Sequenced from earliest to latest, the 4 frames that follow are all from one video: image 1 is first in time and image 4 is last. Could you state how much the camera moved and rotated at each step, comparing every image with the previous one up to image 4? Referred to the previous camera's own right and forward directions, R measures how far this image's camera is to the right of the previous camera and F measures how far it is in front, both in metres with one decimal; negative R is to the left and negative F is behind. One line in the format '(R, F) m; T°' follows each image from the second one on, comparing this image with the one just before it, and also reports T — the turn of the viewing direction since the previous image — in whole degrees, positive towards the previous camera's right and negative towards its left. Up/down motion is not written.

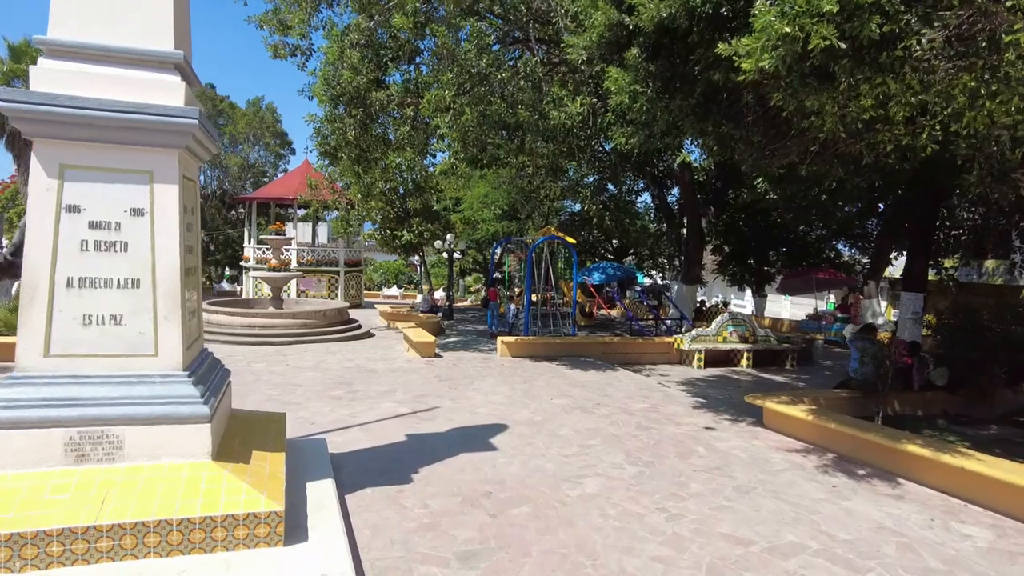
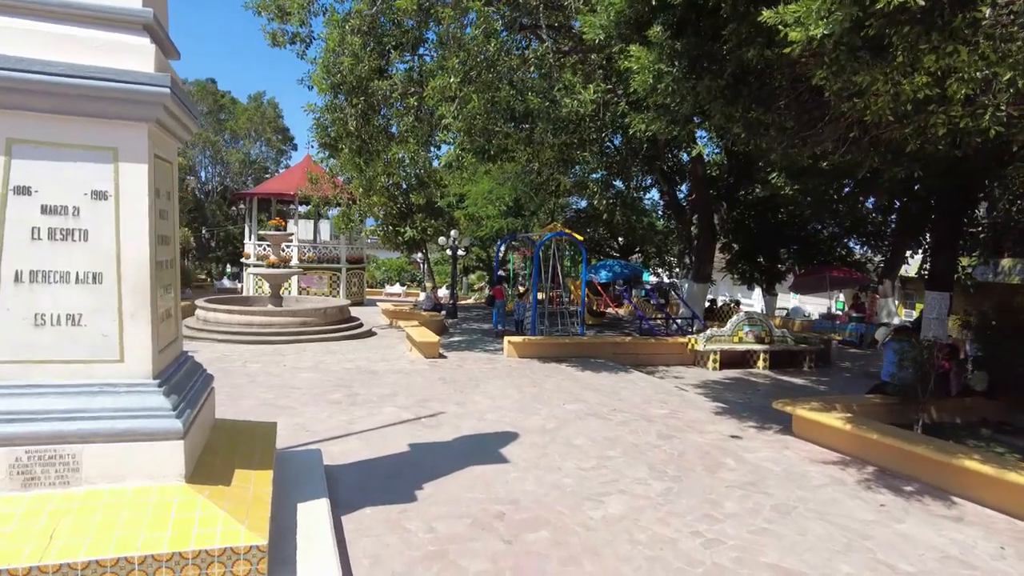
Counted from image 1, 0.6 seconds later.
(-0.1, +0.6) m; 0°
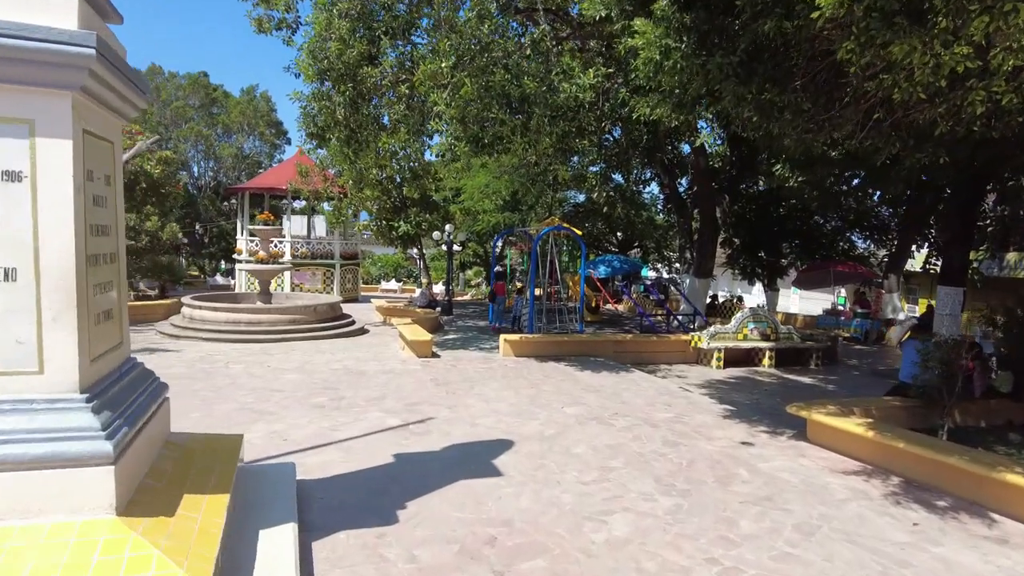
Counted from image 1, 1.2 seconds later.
(0.0, +0.5) m; 0°
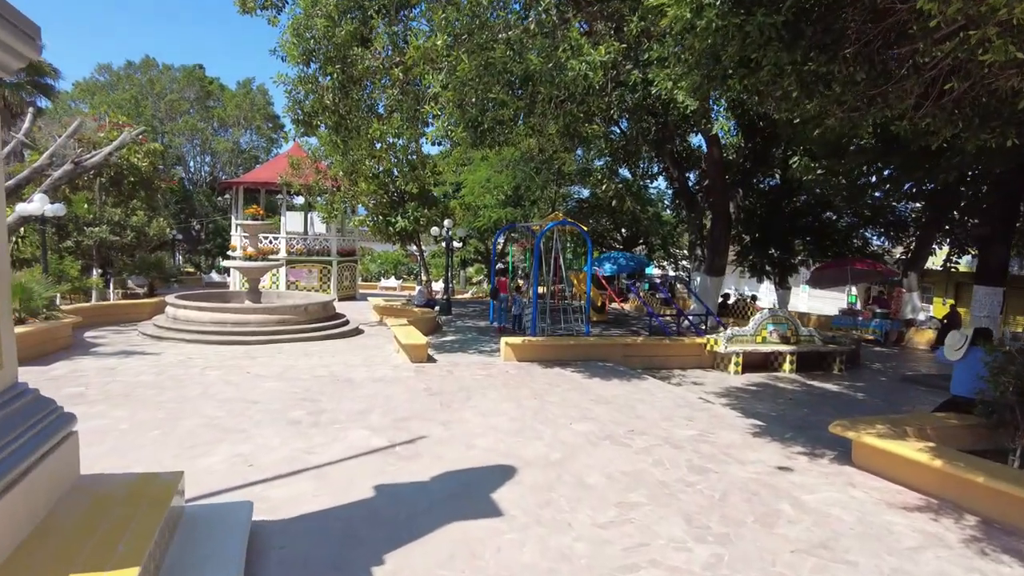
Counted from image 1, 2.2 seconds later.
(0.0, +1.0) m; 0°
